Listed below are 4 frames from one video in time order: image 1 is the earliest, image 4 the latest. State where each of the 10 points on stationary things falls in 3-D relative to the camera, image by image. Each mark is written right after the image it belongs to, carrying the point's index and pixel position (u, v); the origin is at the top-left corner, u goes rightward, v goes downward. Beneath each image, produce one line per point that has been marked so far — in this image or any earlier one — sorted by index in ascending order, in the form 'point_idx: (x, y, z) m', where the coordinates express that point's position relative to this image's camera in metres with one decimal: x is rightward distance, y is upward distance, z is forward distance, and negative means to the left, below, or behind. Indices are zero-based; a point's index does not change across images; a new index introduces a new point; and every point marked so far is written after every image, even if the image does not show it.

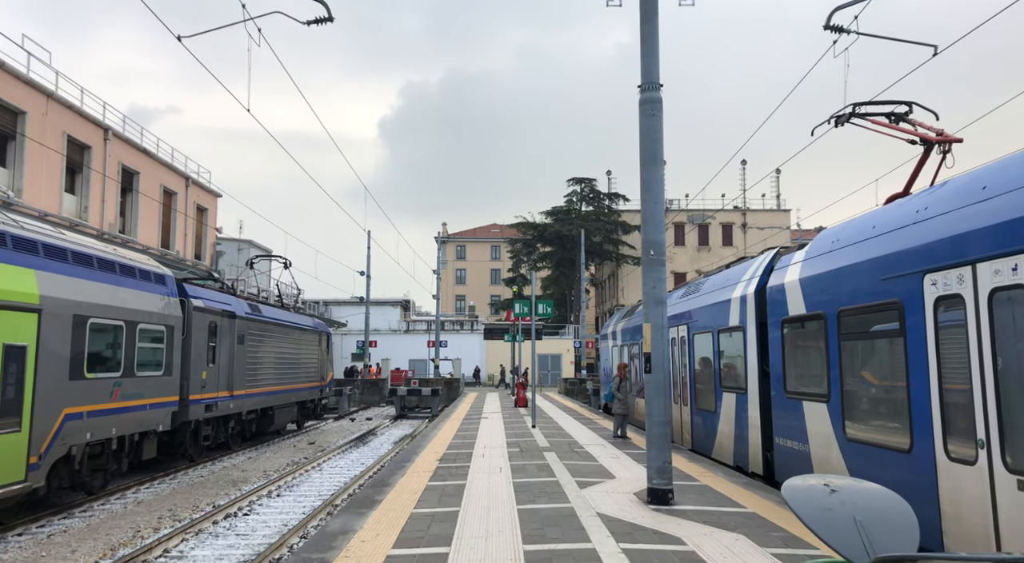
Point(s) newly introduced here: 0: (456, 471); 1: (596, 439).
0: (-0.7, -2.5, +9.8) m
1: (+1.5, -2.9, +13.4) m
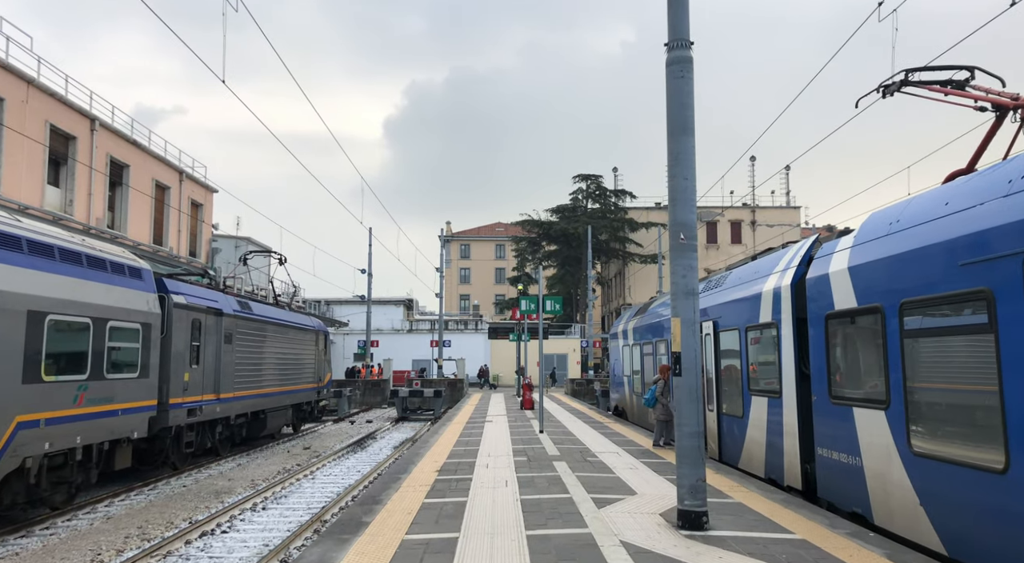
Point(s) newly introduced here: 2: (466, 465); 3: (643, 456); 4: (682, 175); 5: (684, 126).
0: (-0.7, -2.4, +8.8) m
1: (+1.6, -2.8, +12.4) m
2: (-0.7, -2.6, +10.6) m
3: (+2.0, -2.7, +11.4) m
4: (+1.5, +0.9, +6.5) m
5: (+1.5, +1.4, +6.6) m
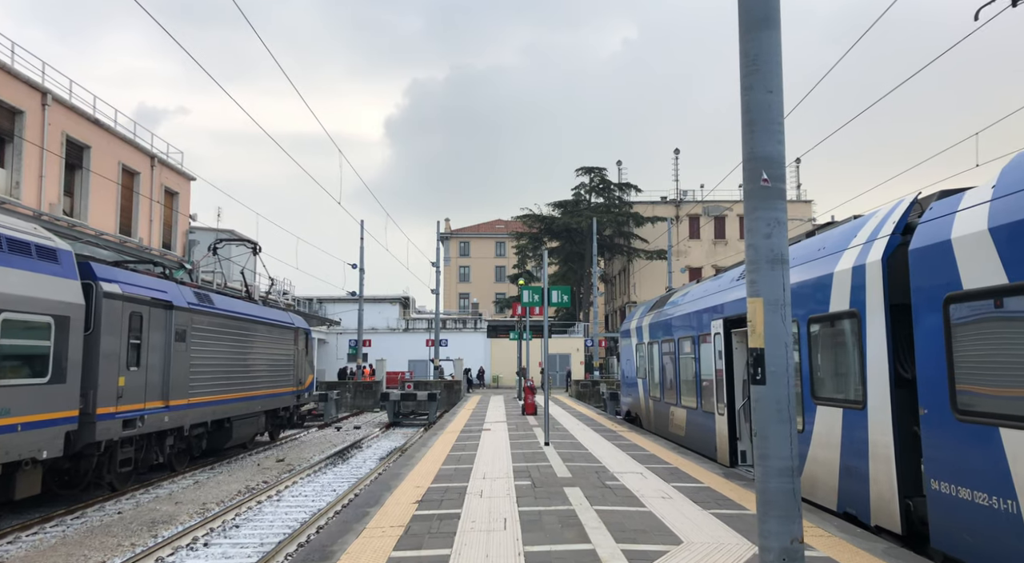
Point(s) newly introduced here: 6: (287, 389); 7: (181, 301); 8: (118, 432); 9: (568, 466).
0: (-0.7, -2.2, +6.7) m
1: (+1.6, -2.6, +10.3) m
2: (-0.7, -2.4, +8.5) m
3: (+2.0, -2.5, +9.3) m
4: (+1.5, +1.2, +4.4) m
5: (+1.5, +1.6, +4.4) m
6: (-5.8, -2.8, +19.0) m
7: (-5.8, -0.3, +13.0) m
8: (-5.6, -2.1, +10.4) m
9: (+0.8, -2.6, +10.3) m
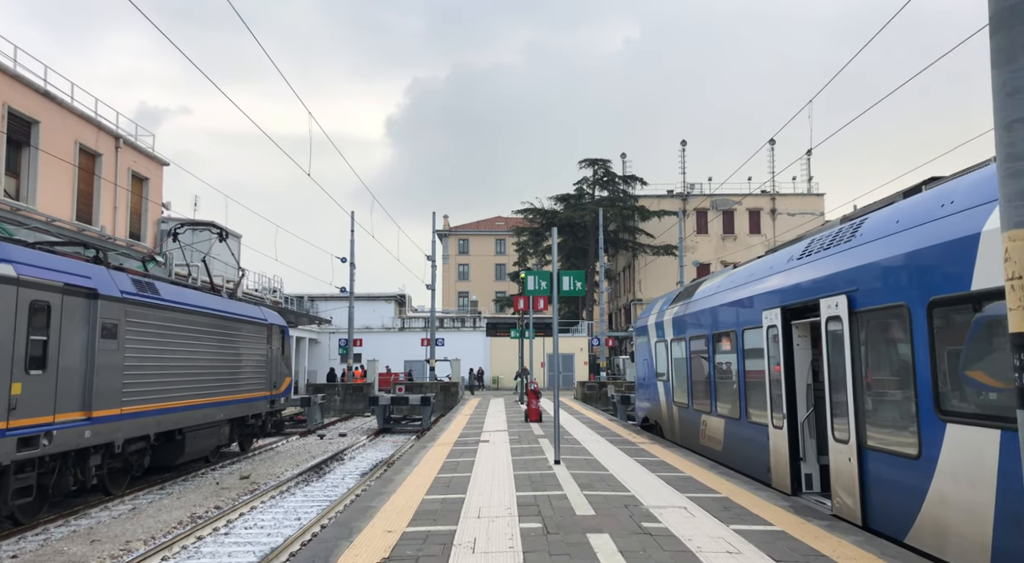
0: (-0.6, -2.0, +4.4) m
1: (+1.7, -2.3, +8.0) m
2: (-0.6, -2.2, +6.2) m
3: (+2.1, -2.2, +7.0) m
4: (+1.5, +1.4, +2.1) m
5: (+1.5, +1.9, +2.1) m
6: (-5.8, -2.6, +16.7) m
7: (-5.7, -0.1, +10.7) m
8: (-5.5, -1.9, +8.1) m
9: (+0.8, -2.3, +8.0) m
